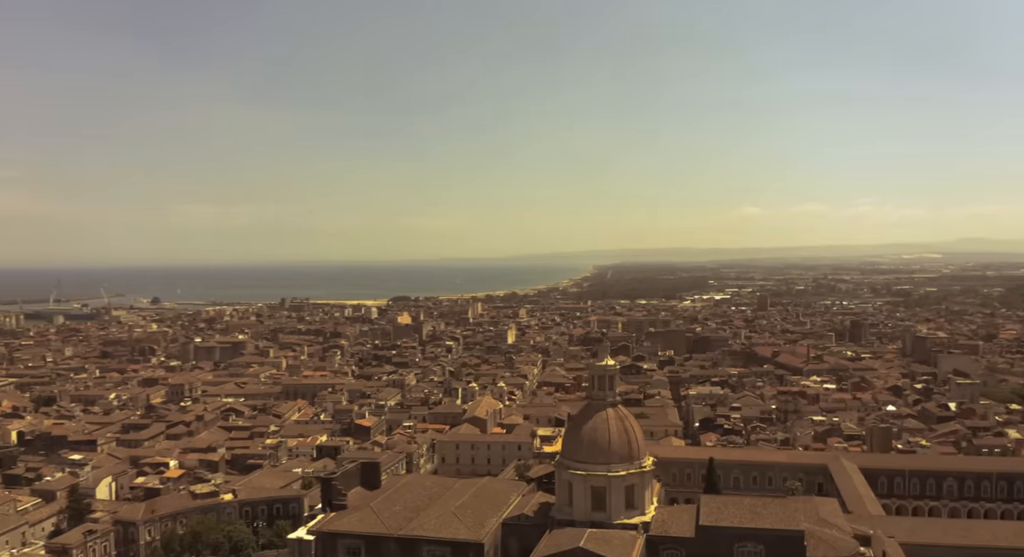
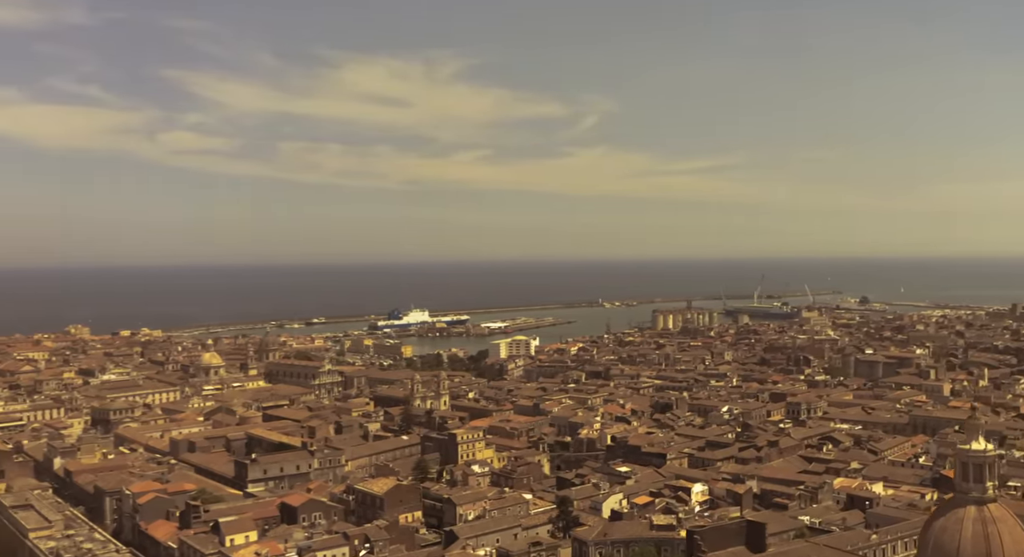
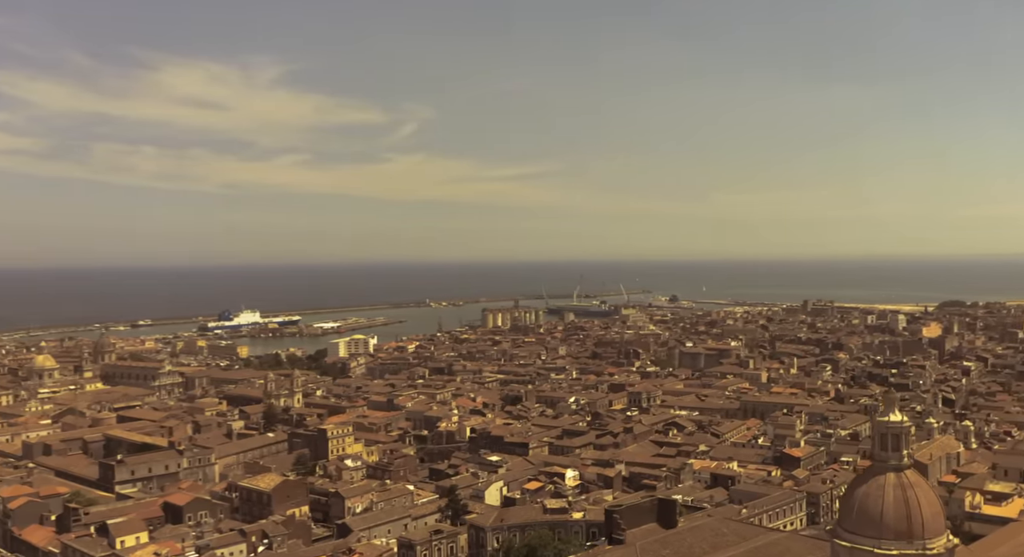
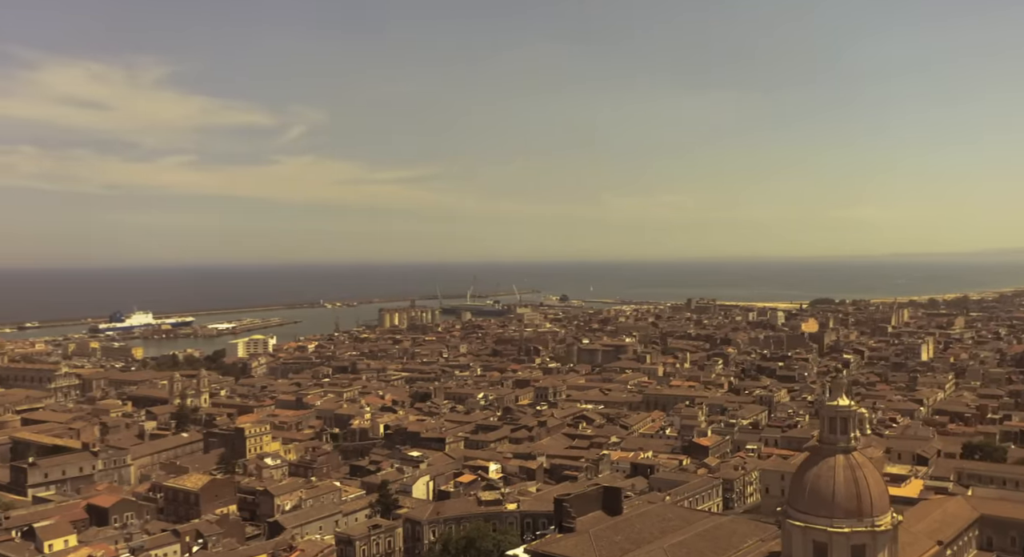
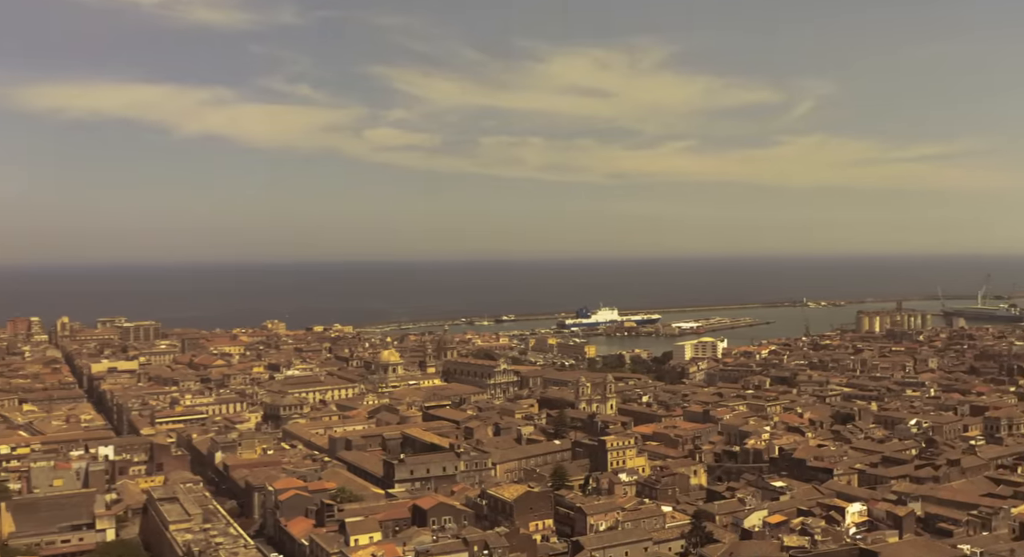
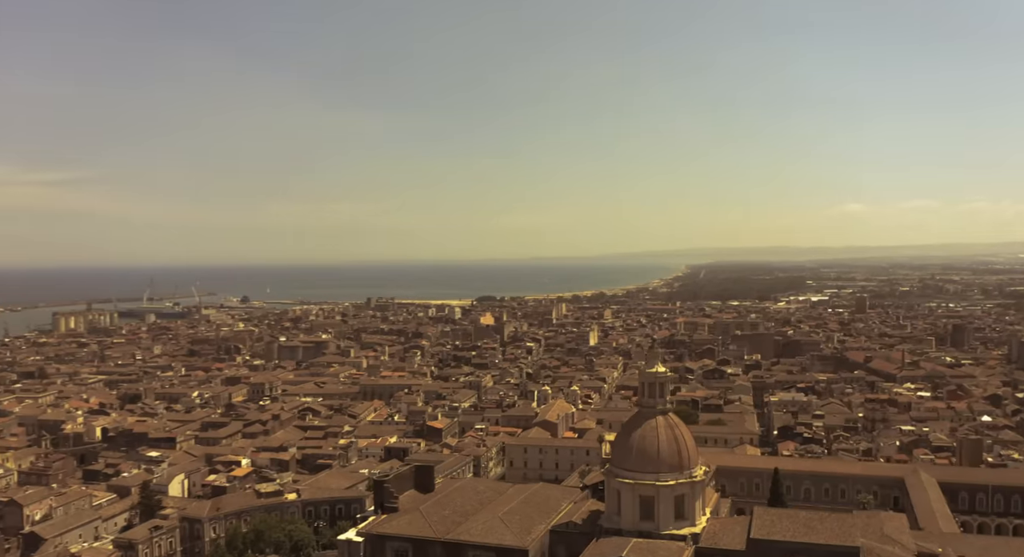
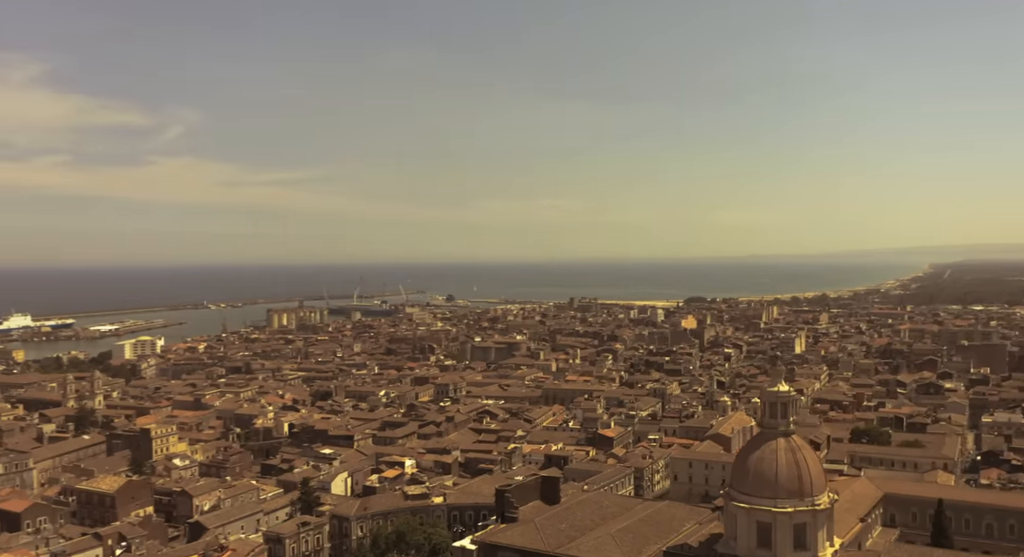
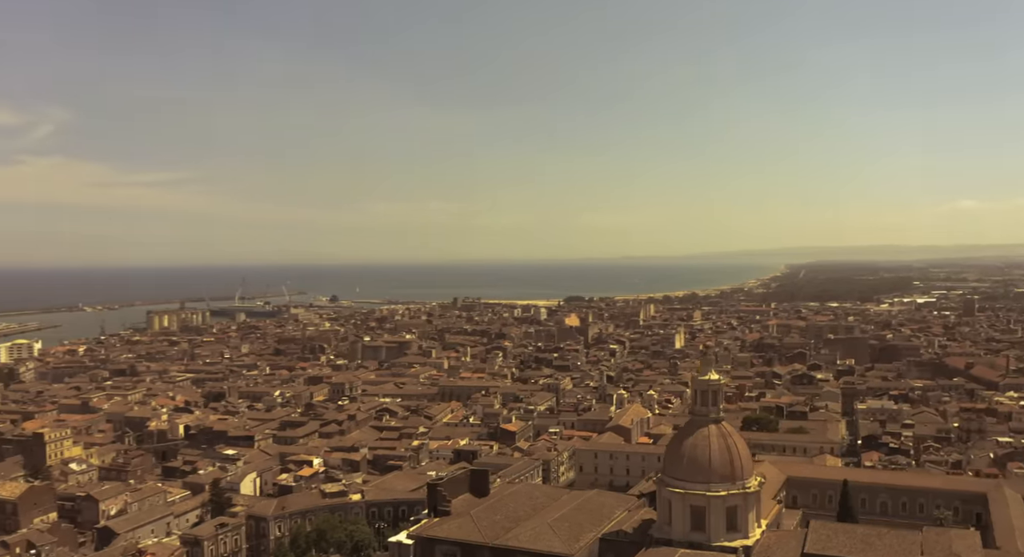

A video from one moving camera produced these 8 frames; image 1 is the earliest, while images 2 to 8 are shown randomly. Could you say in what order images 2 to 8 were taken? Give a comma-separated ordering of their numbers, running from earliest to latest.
6, 8, 7, 4, 3, 2, 5
